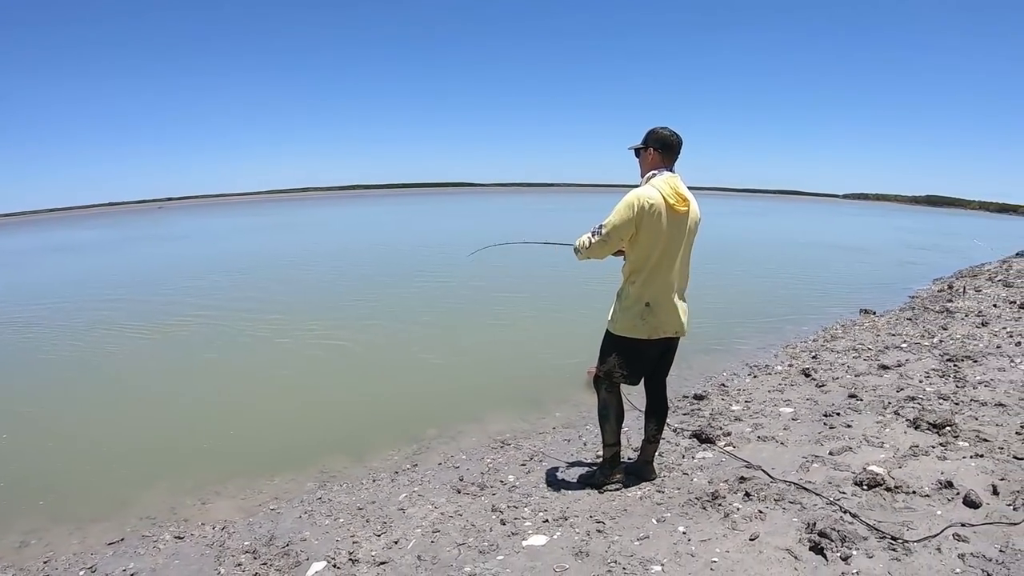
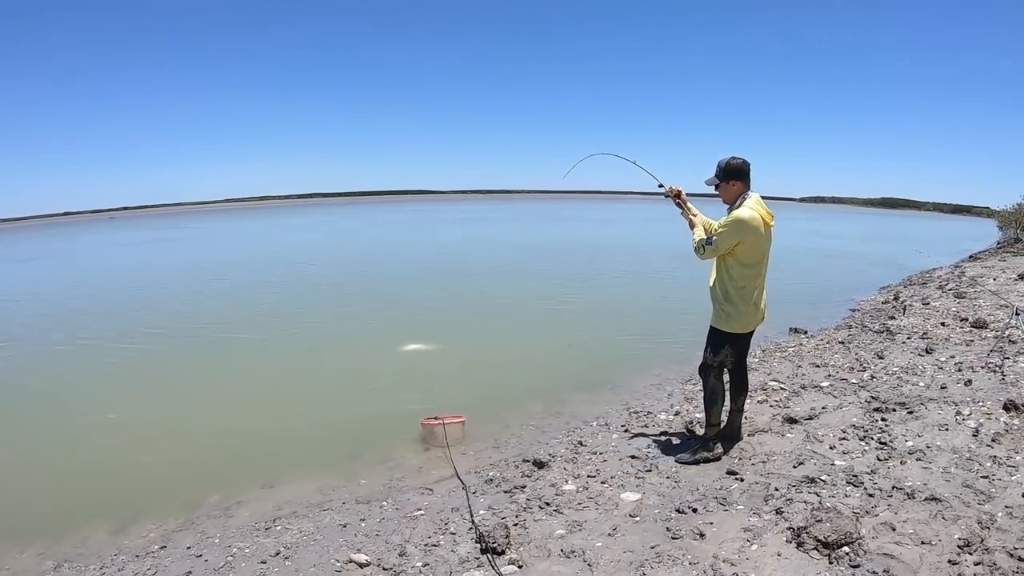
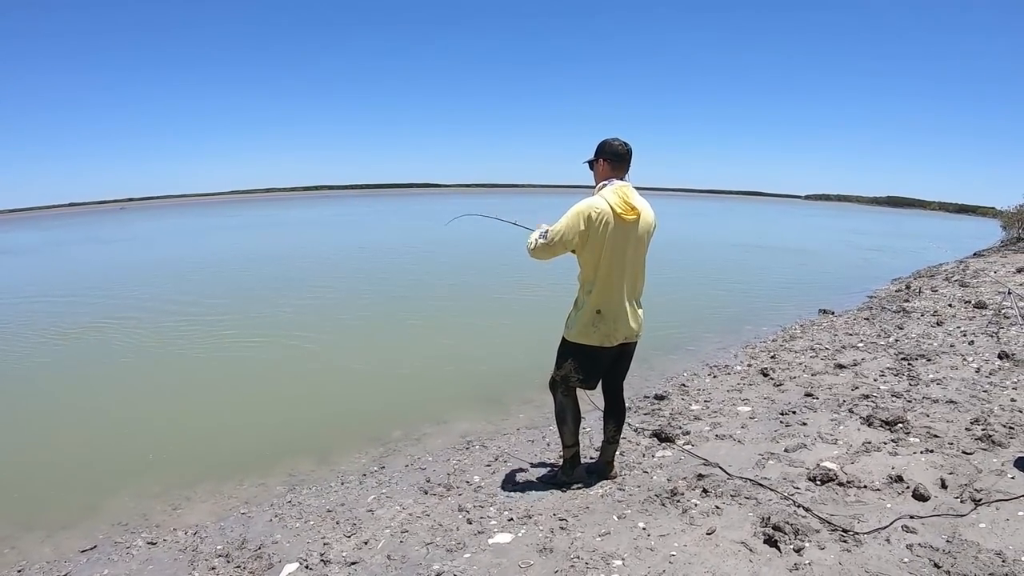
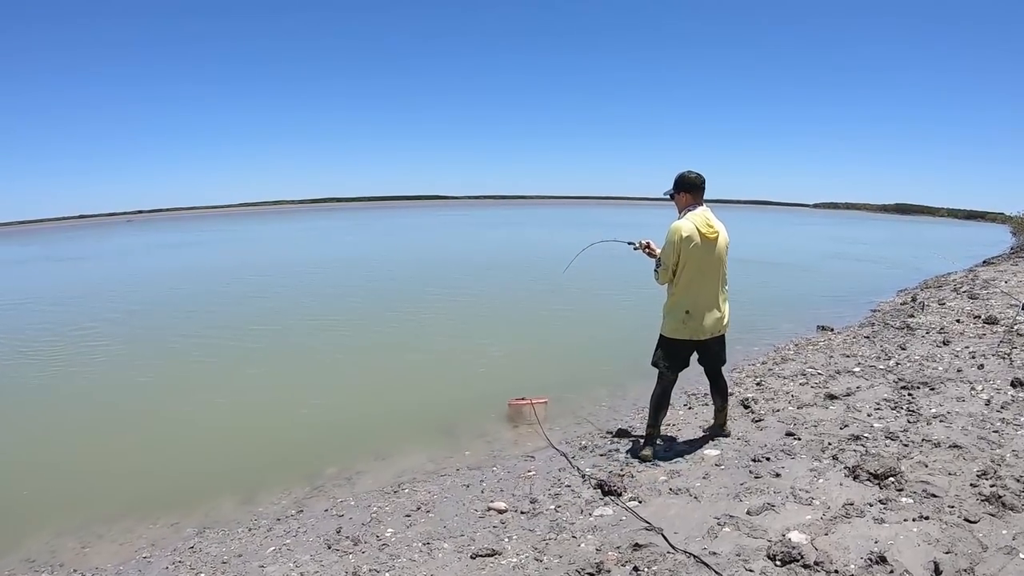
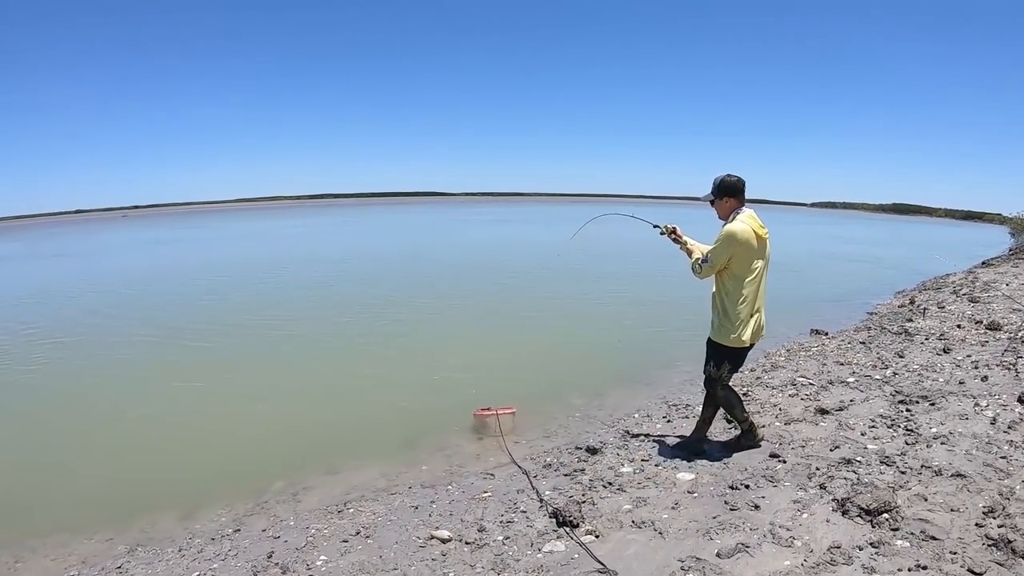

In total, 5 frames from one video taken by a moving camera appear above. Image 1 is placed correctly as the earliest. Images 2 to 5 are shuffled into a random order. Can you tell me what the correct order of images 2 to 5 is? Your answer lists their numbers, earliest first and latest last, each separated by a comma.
3, 4, 5, 2
